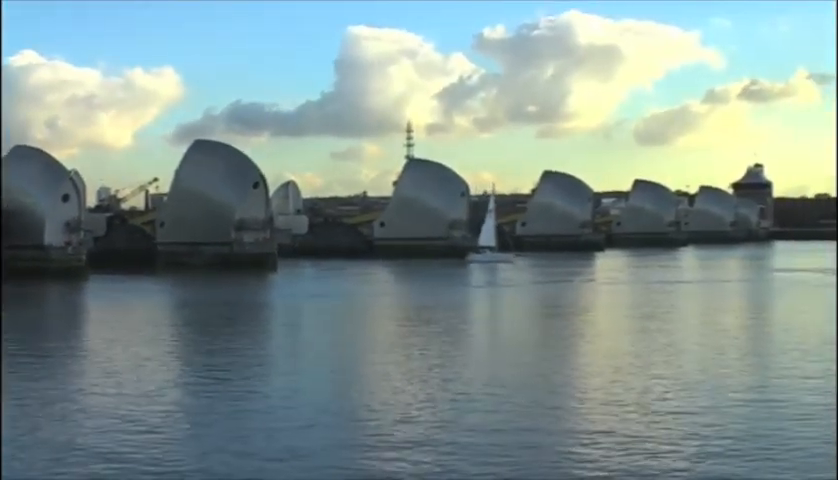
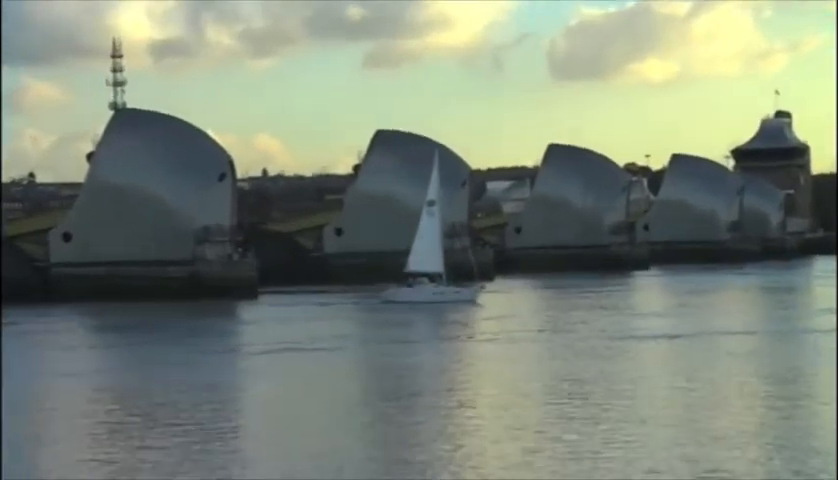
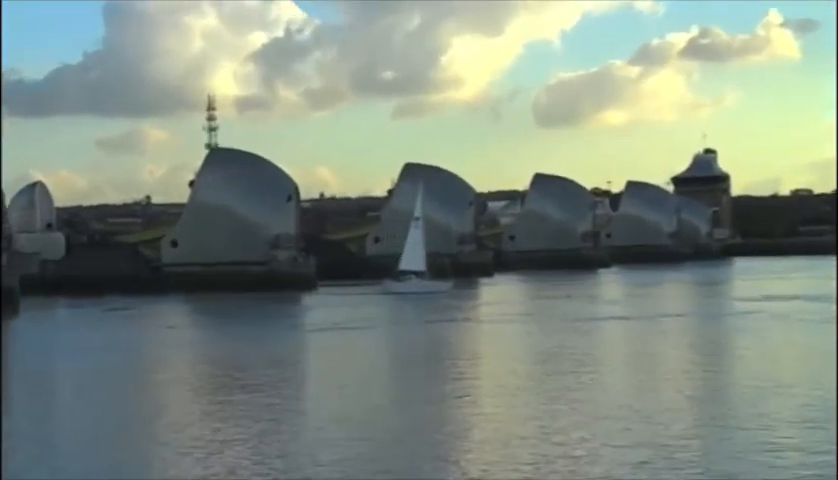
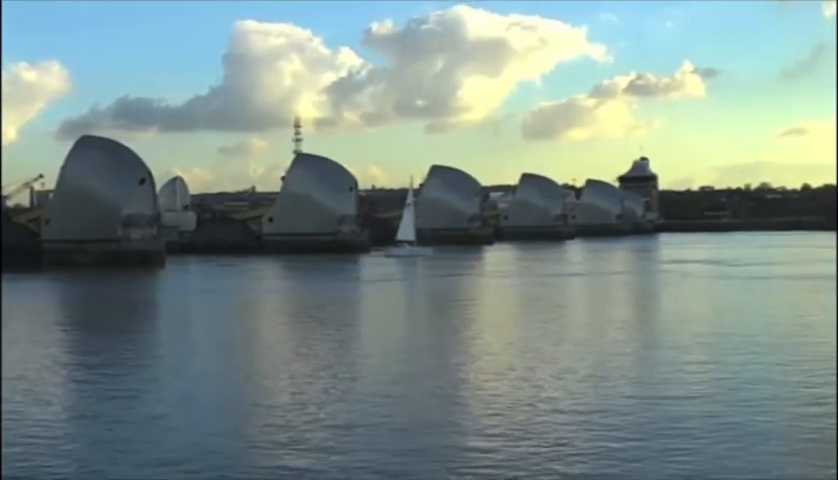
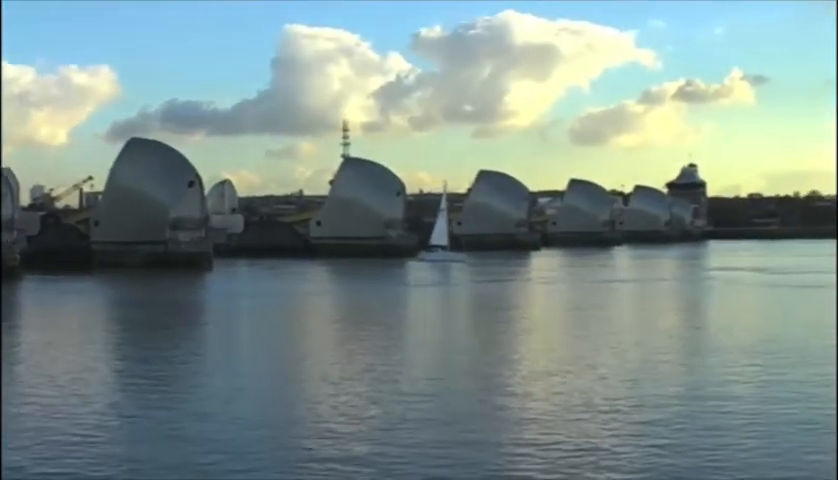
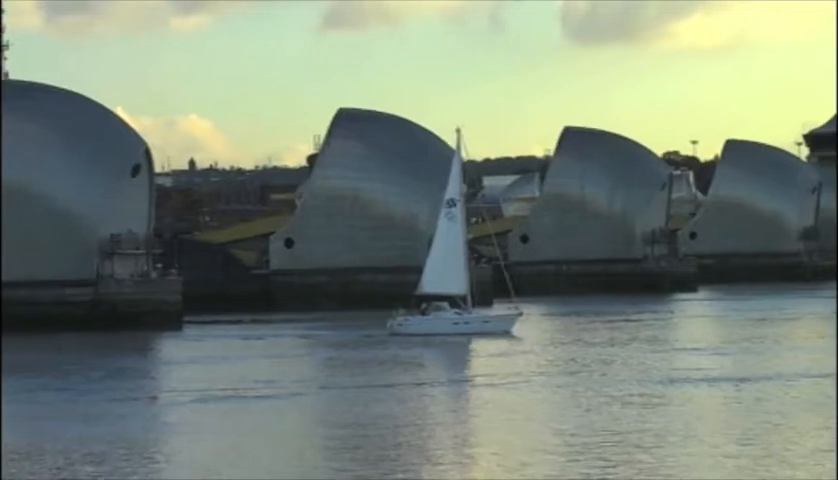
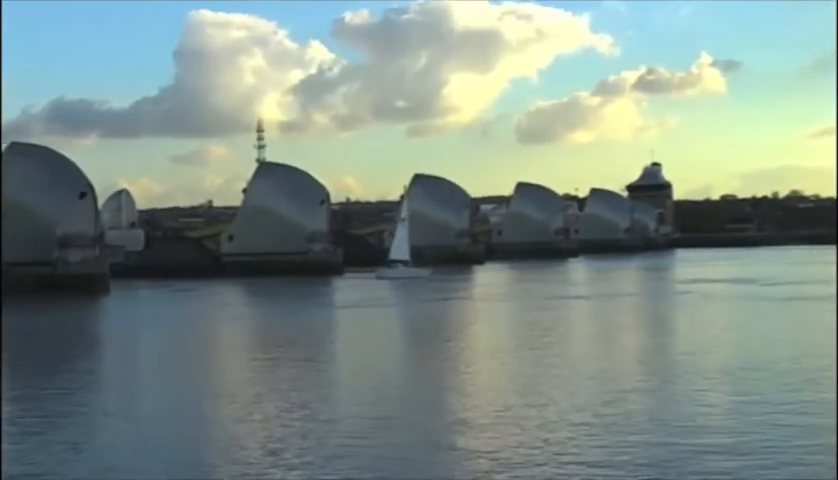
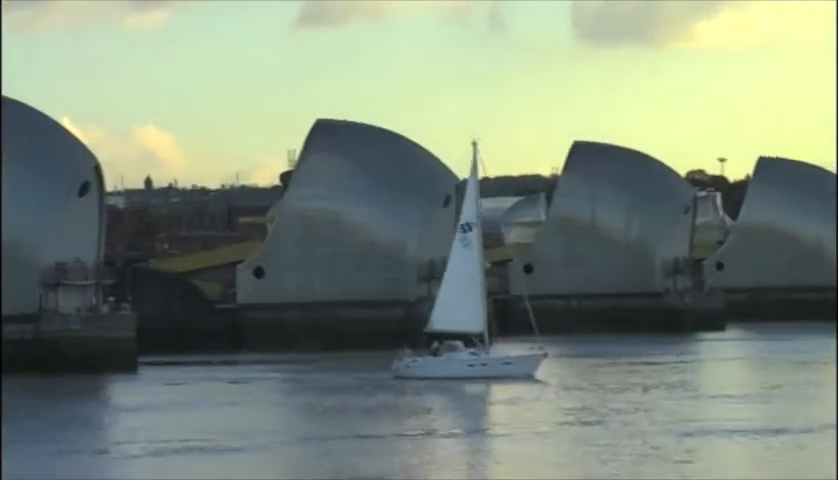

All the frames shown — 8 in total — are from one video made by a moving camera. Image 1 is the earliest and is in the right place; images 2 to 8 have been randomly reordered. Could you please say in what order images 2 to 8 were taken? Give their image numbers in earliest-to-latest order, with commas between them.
5, 4, 7, 3, 2, 6, 8
